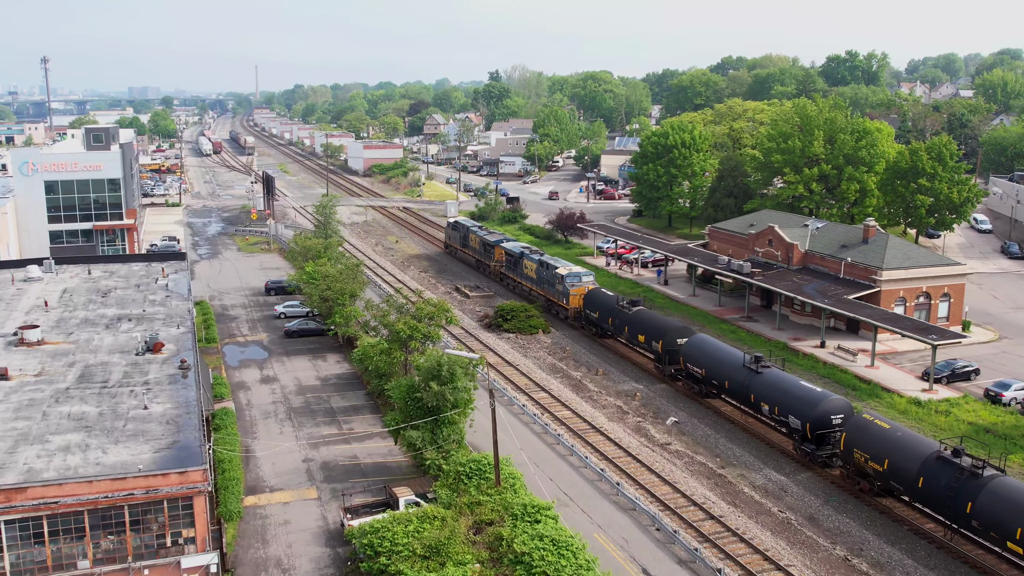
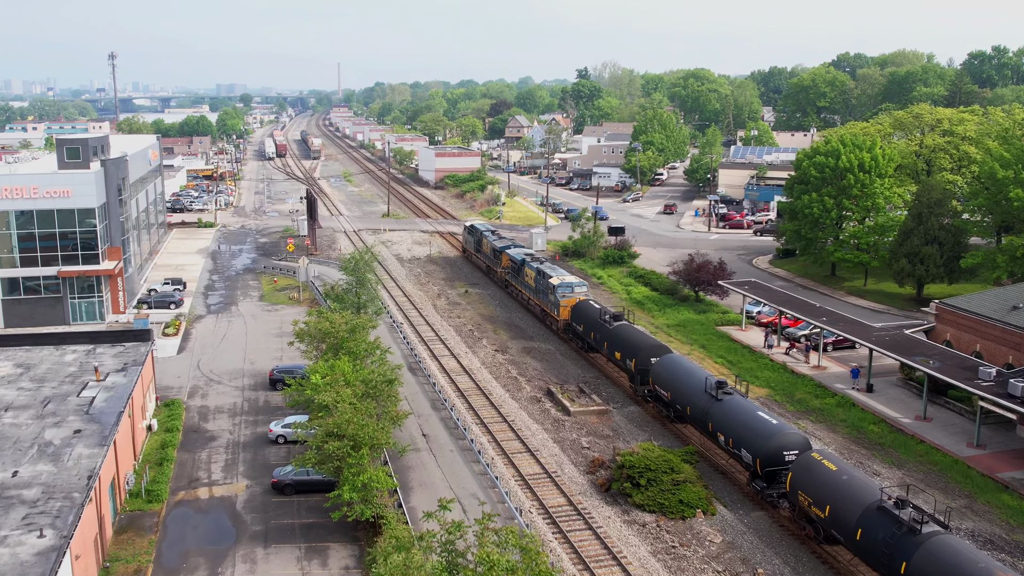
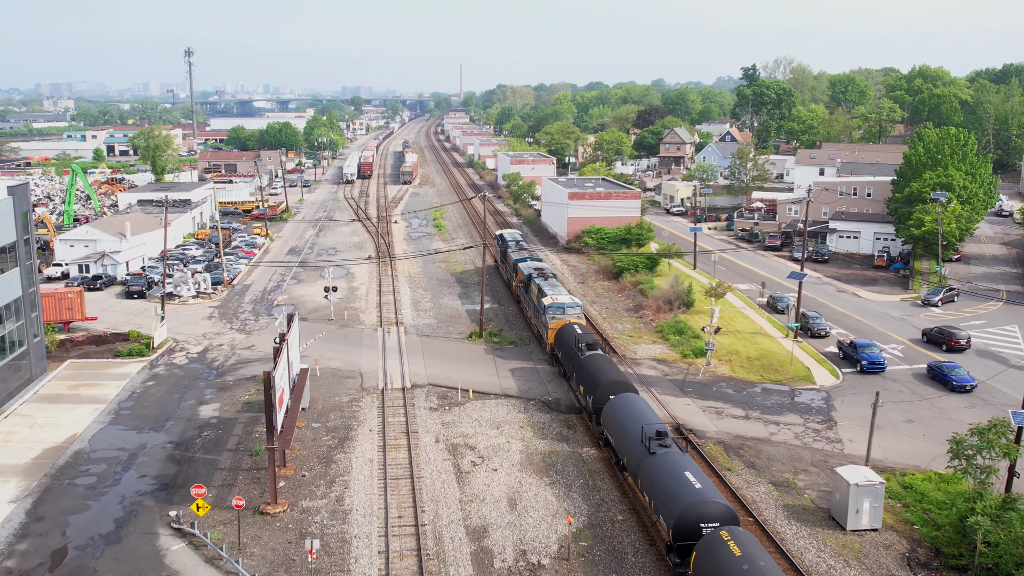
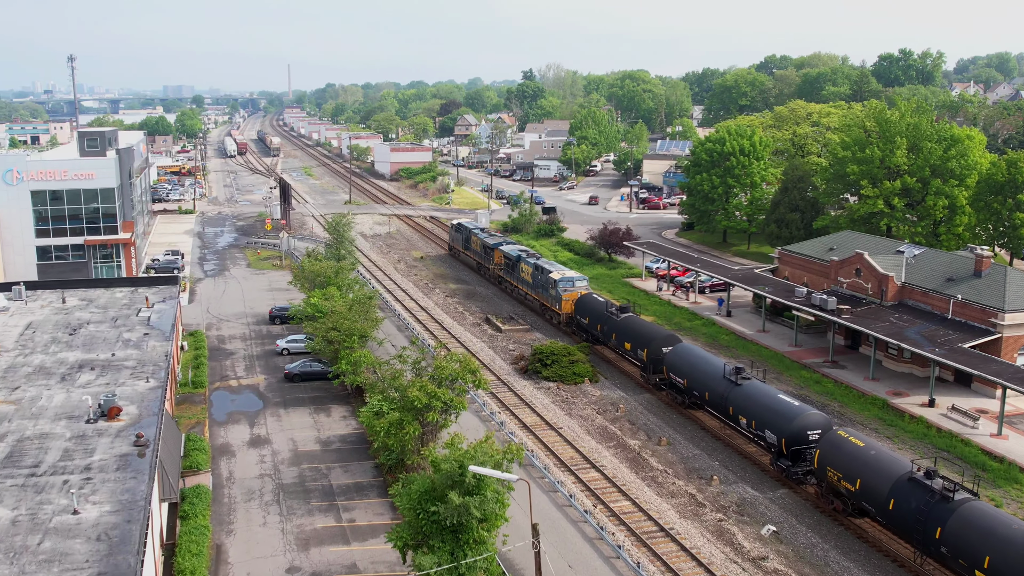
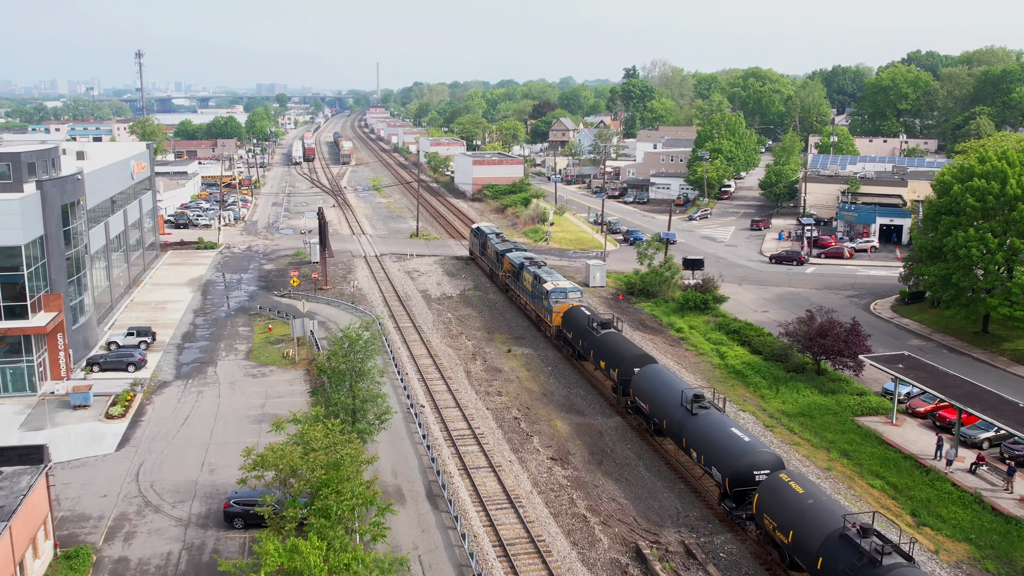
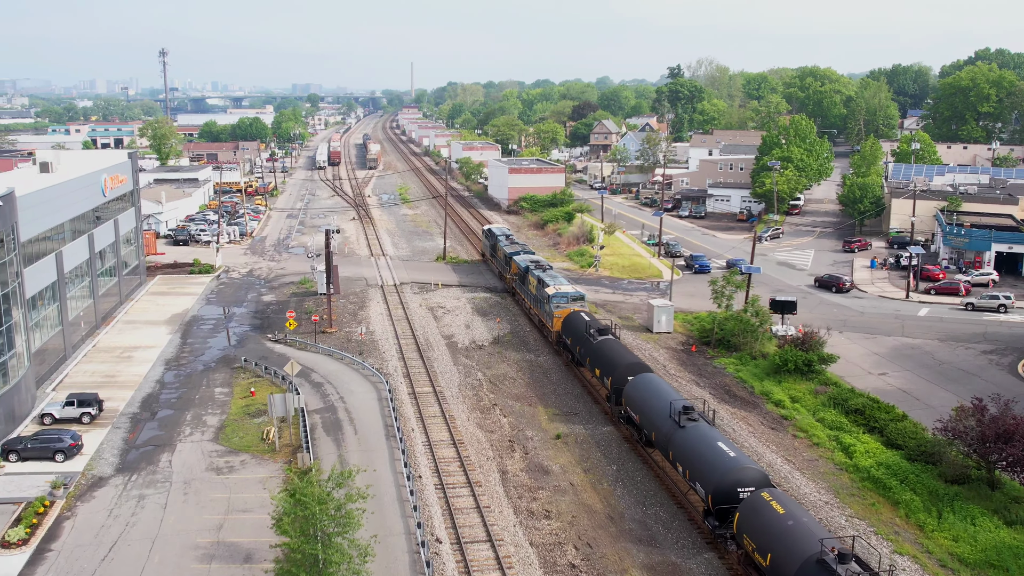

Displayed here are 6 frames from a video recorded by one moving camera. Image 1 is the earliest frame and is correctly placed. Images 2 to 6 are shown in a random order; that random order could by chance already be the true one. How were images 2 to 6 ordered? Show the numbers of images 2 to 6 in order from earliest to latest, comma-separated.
4, 2, 5, 6, 3
